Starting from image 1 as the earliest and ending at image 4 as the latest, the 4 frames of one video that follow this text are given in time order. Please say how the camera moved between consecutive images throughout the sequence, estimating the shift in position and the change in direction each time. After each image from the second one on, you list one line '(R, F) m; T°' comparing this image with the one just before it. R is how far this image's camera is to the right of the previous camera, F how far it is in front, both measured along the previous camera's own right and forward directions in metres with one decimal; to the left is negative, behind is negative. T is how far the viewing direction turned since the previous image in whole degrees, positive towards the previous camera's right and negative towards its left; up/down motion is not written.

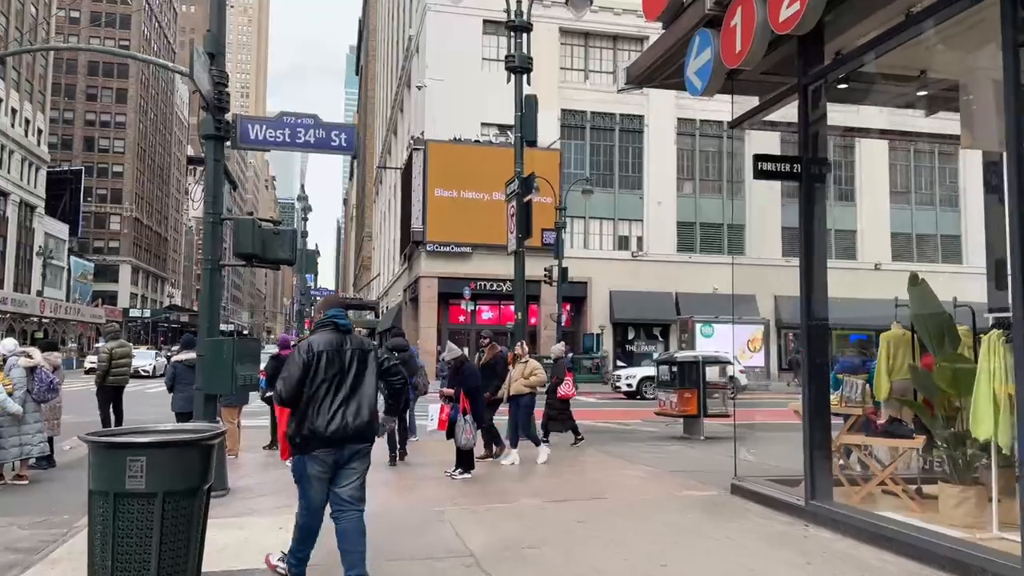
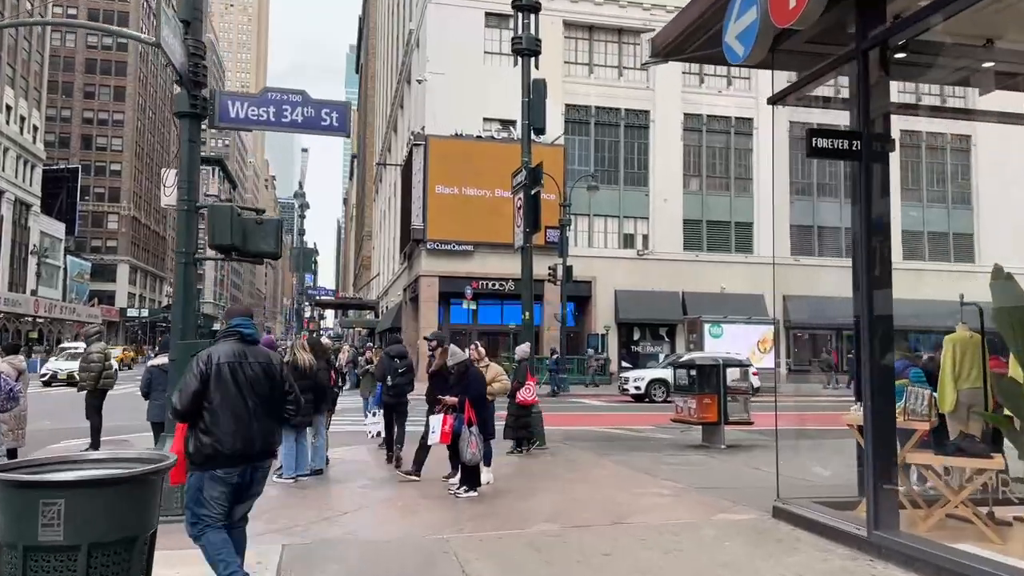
(-0.1, +0.9) m; 0°
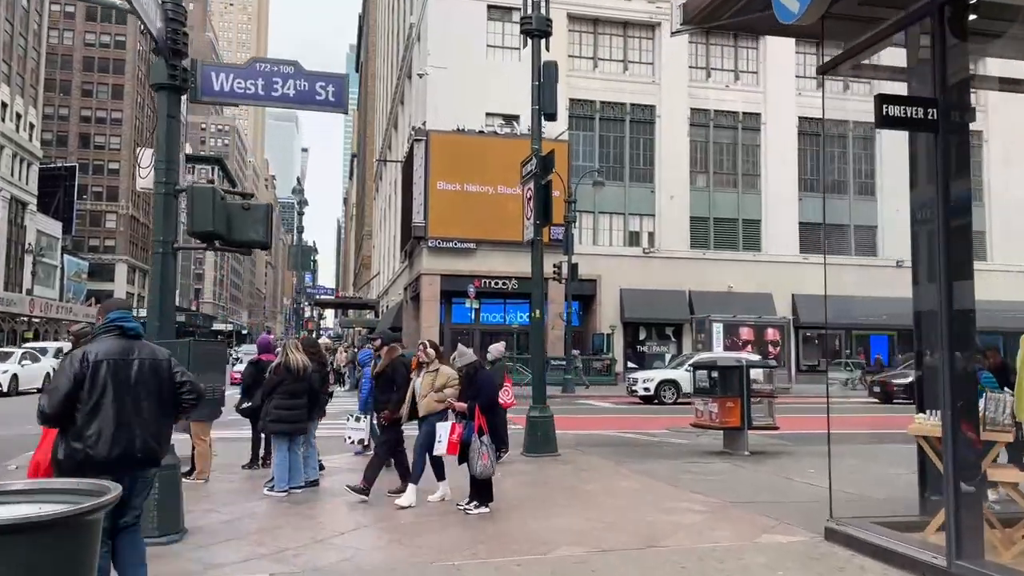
(-0.1, +0.8) m; 0°
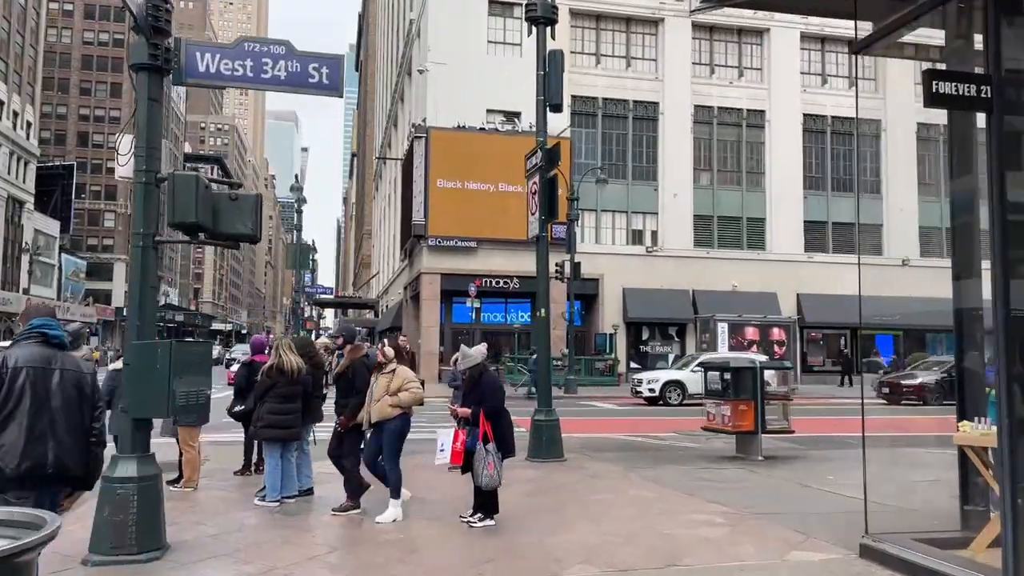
(-0.1, +0.5) m; 0°
